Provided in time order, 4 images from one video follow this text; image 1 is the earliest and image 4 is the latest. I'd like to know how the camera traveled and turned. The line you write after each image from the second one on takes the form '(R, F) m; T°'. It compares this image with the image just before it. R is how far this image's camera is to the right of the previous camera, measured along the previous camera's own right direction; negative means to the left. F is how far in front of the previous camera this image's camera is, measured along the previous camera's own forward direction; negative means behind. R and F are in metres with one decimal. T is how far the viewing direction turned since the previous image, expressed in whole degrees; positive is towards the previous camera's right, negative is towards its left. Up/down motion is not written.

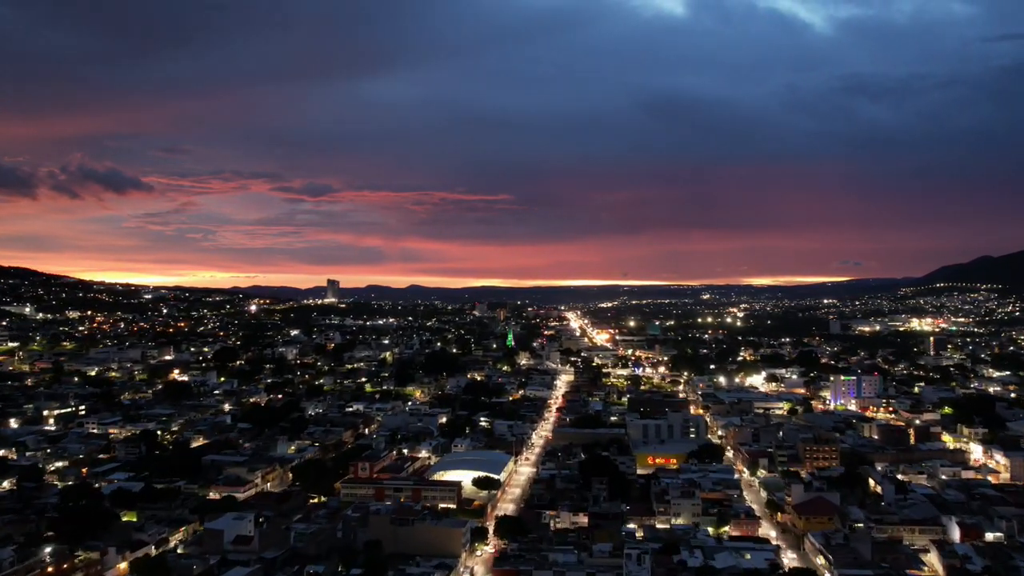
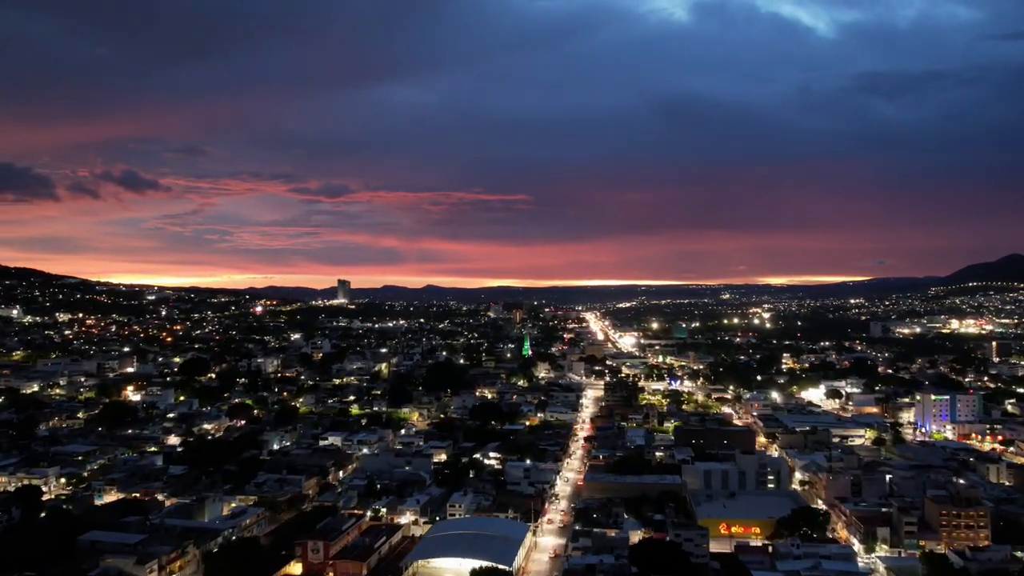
(0.0, +4.7) m; -1°
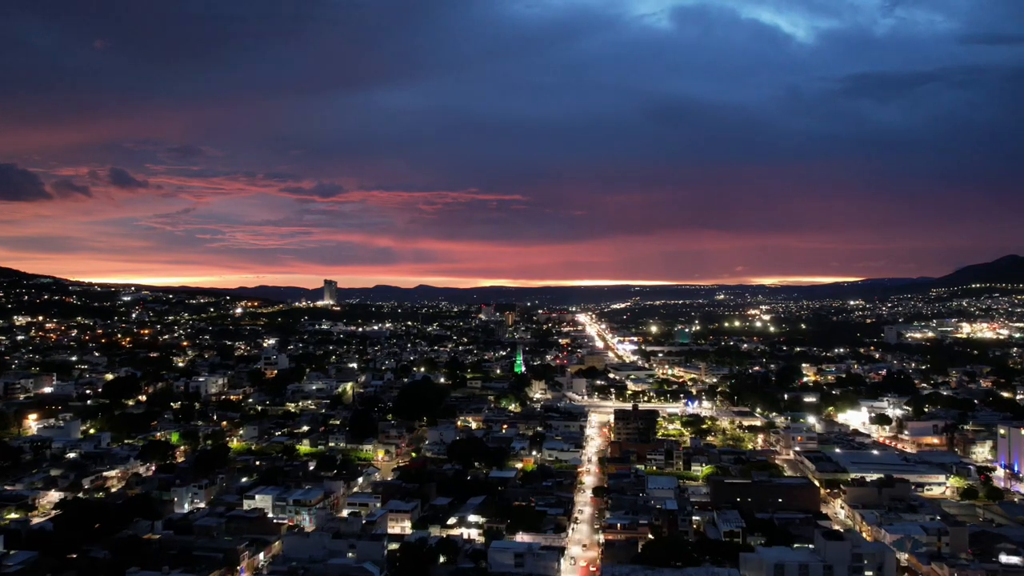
(+0.1, +4.4) m; 0°
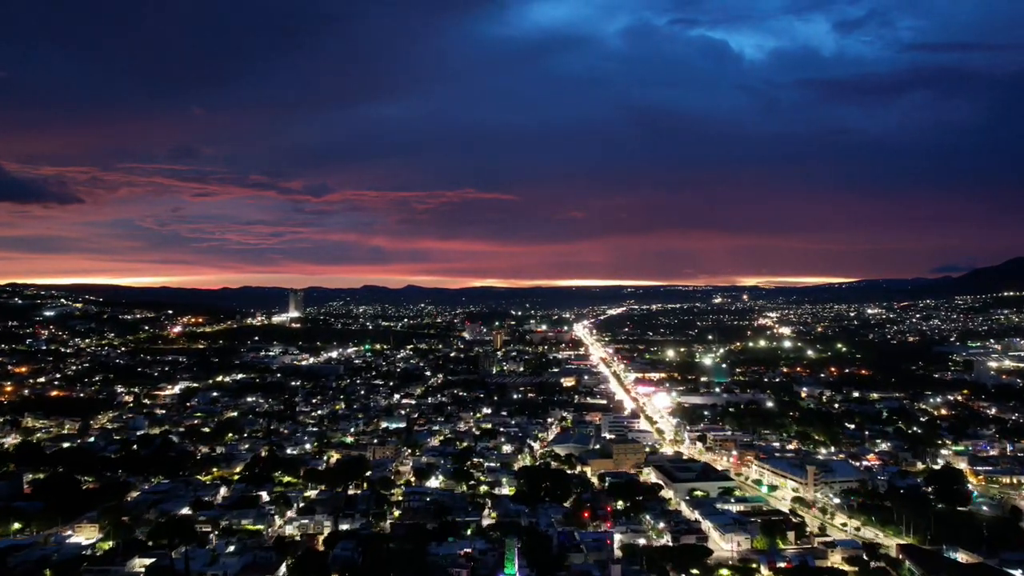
(+0.1, +14.5) m; +1°
